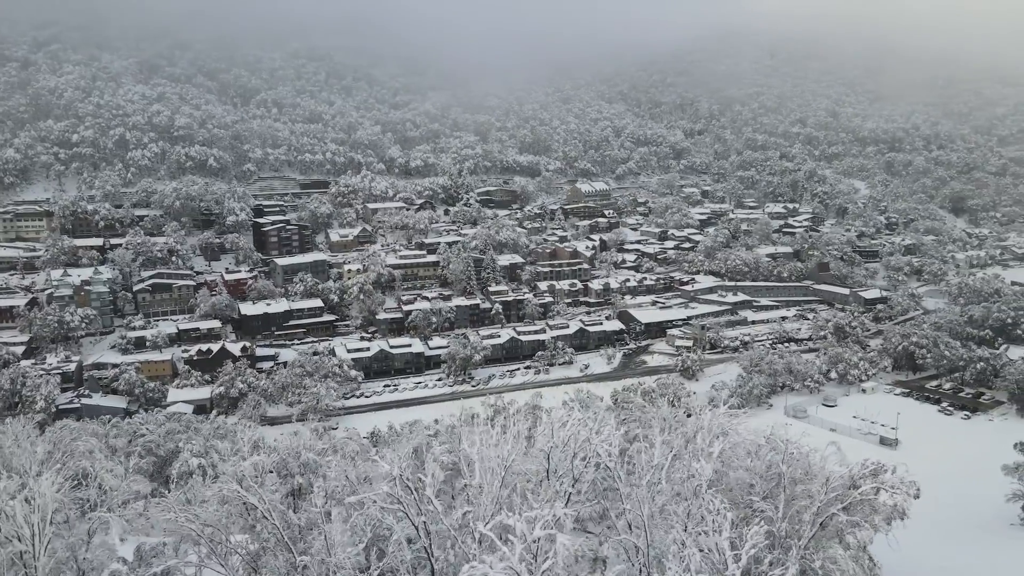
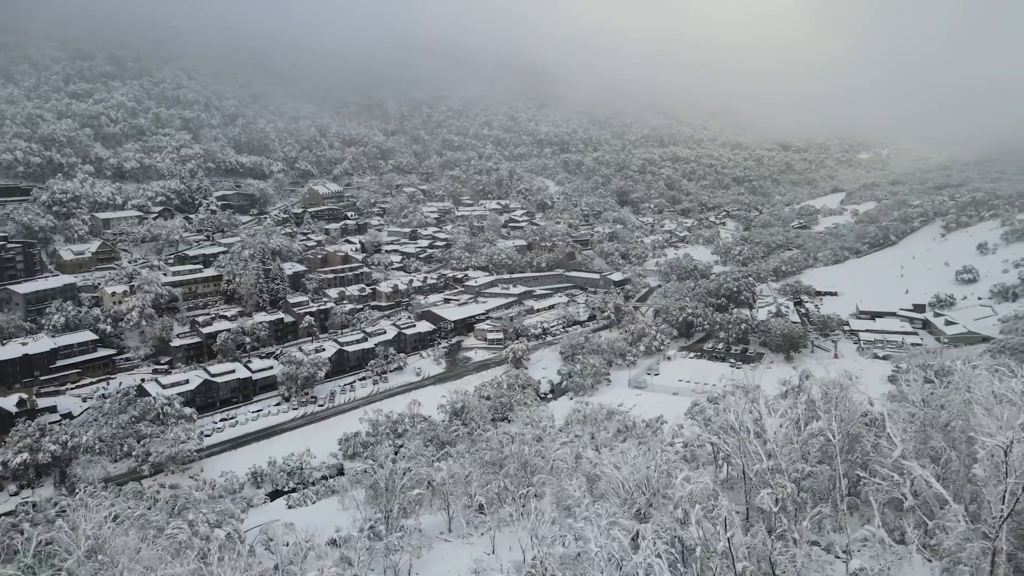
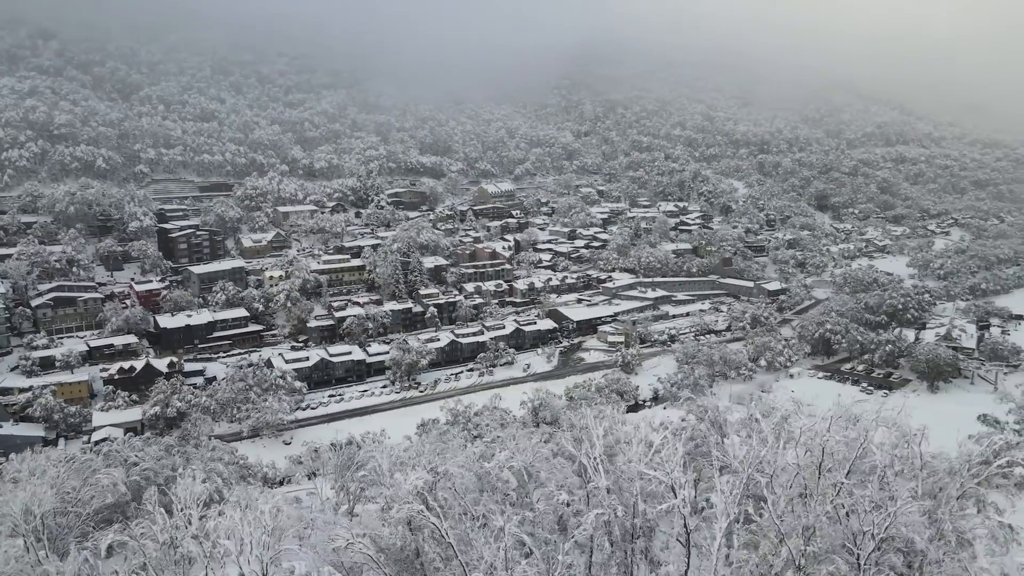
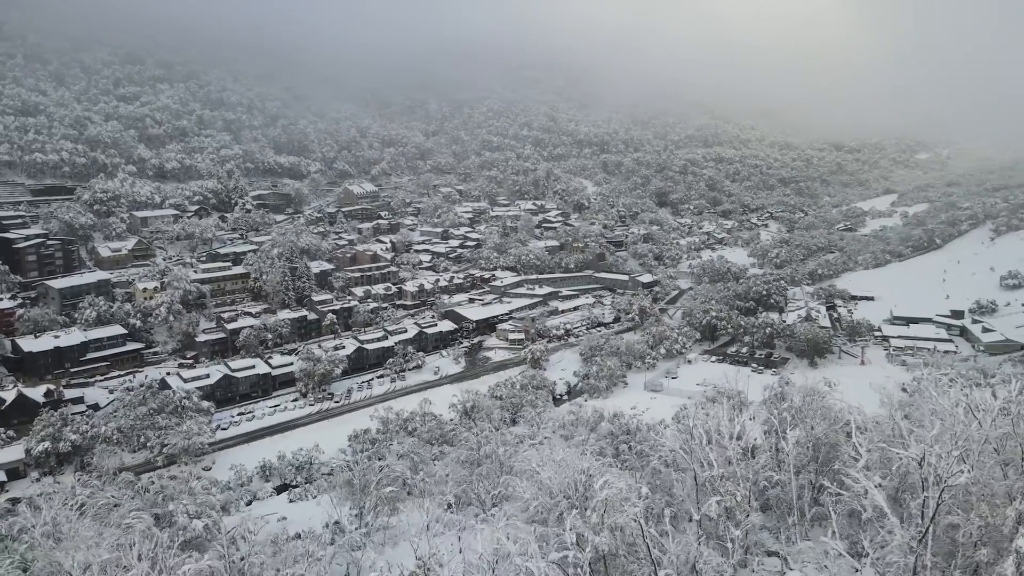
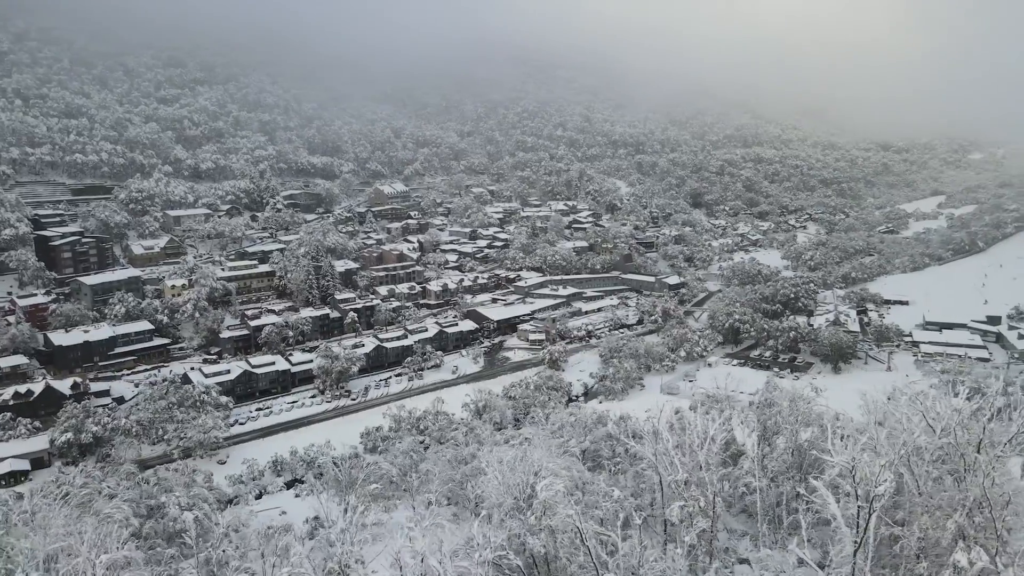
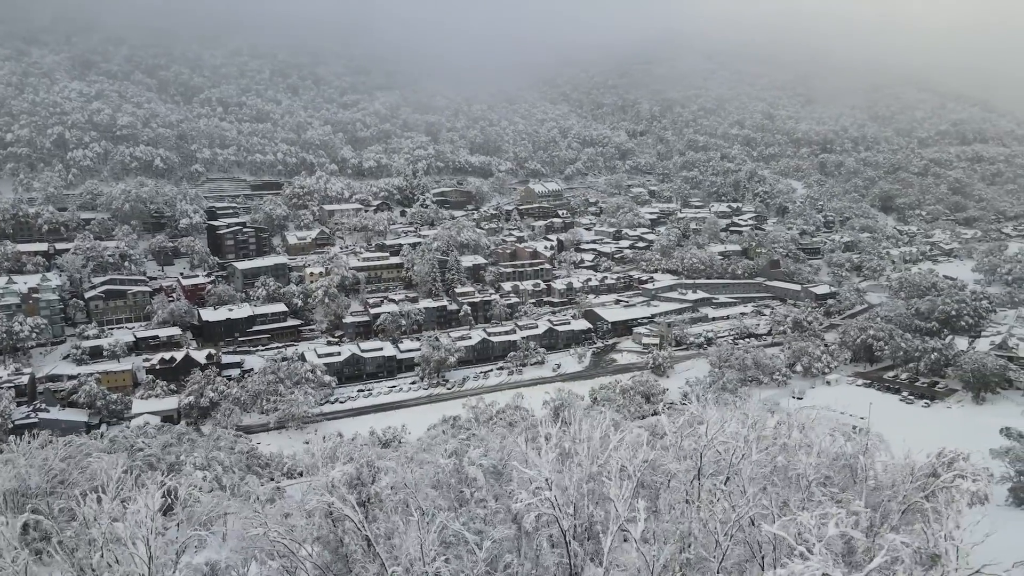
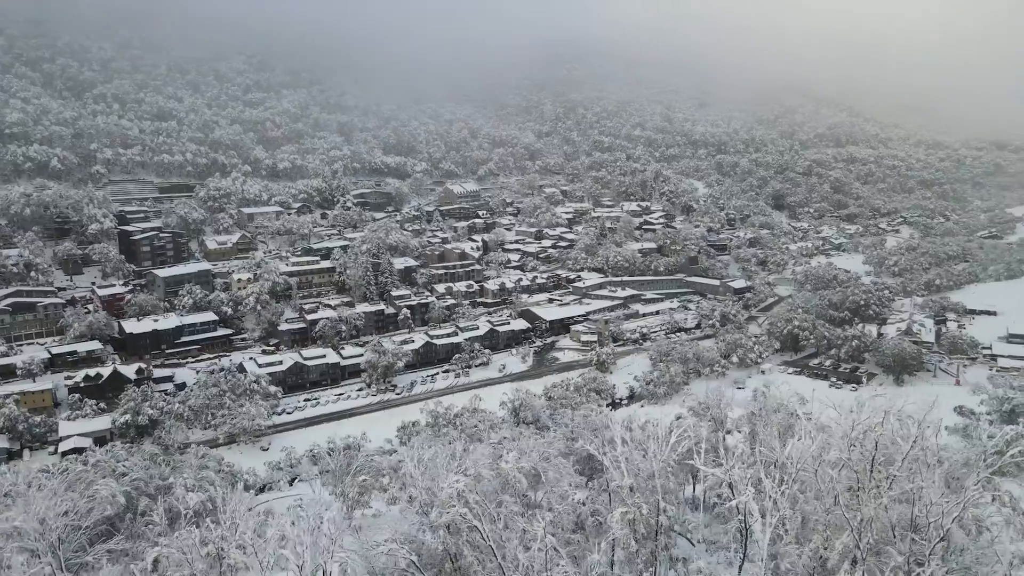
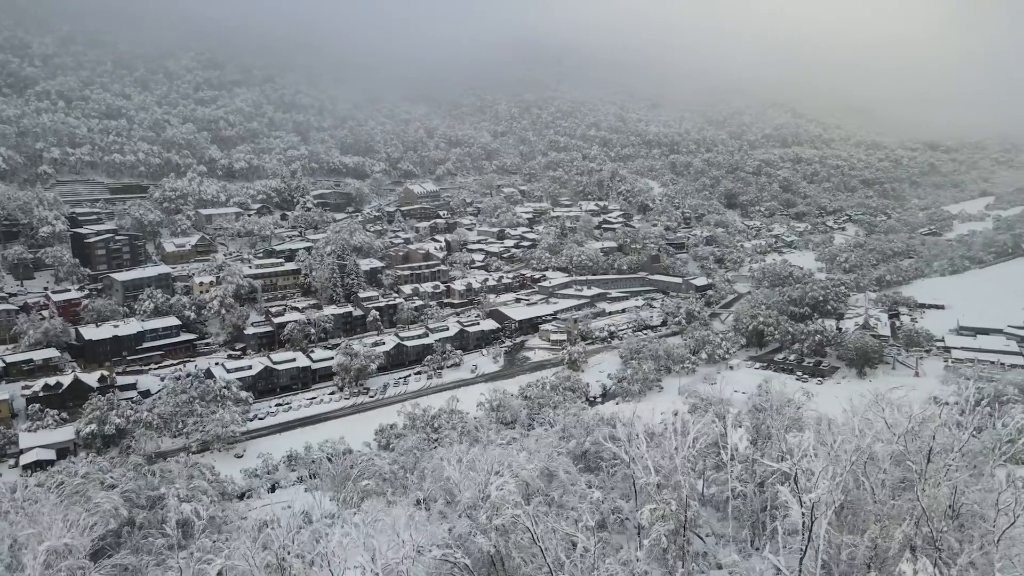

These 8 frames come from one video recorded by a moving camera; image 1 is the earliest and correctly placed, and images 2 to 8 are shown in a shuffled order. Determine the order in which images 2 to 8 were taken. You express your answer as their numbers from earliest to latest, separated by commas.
6, 3, 7, 8, 5, 4, 2
